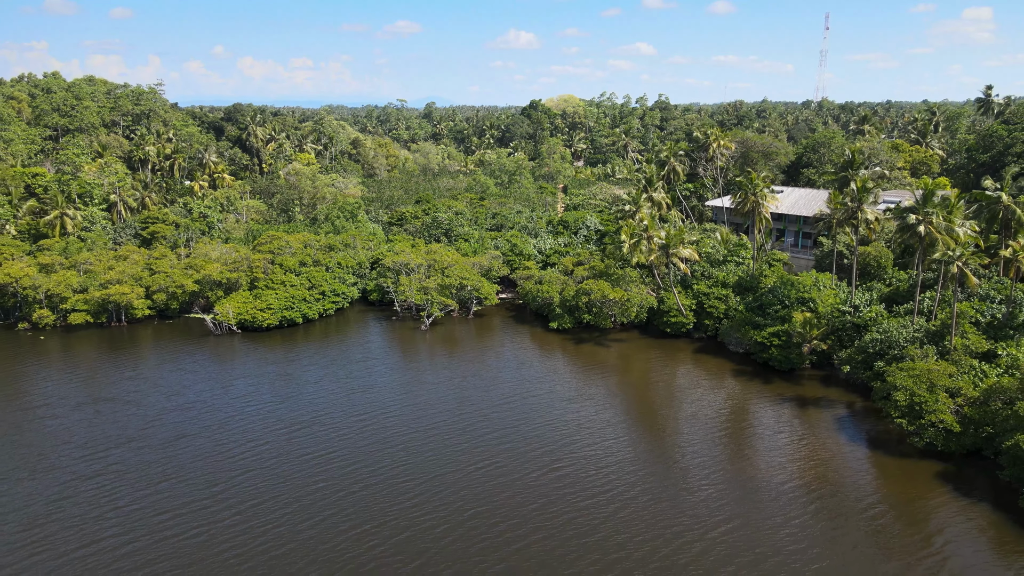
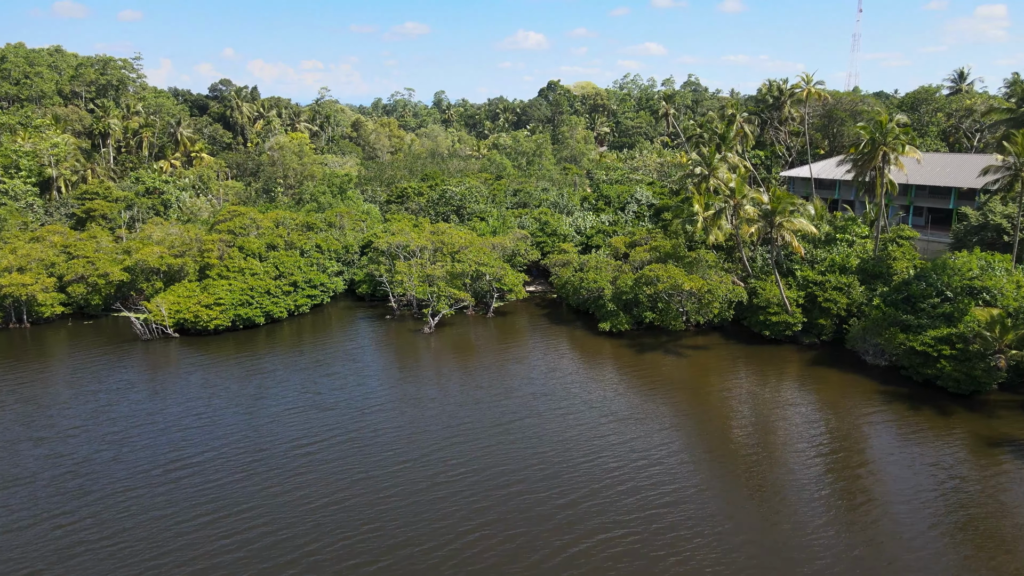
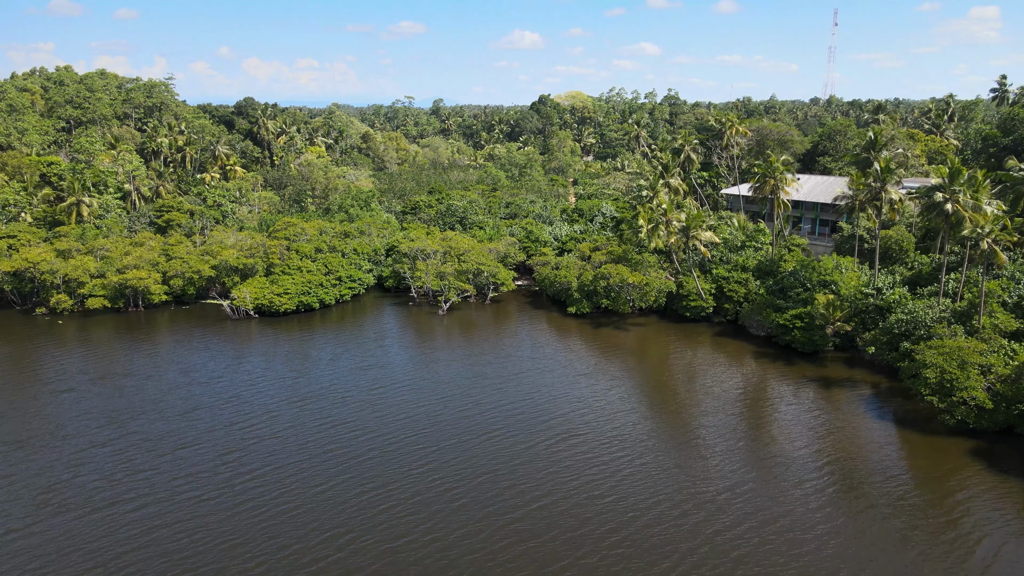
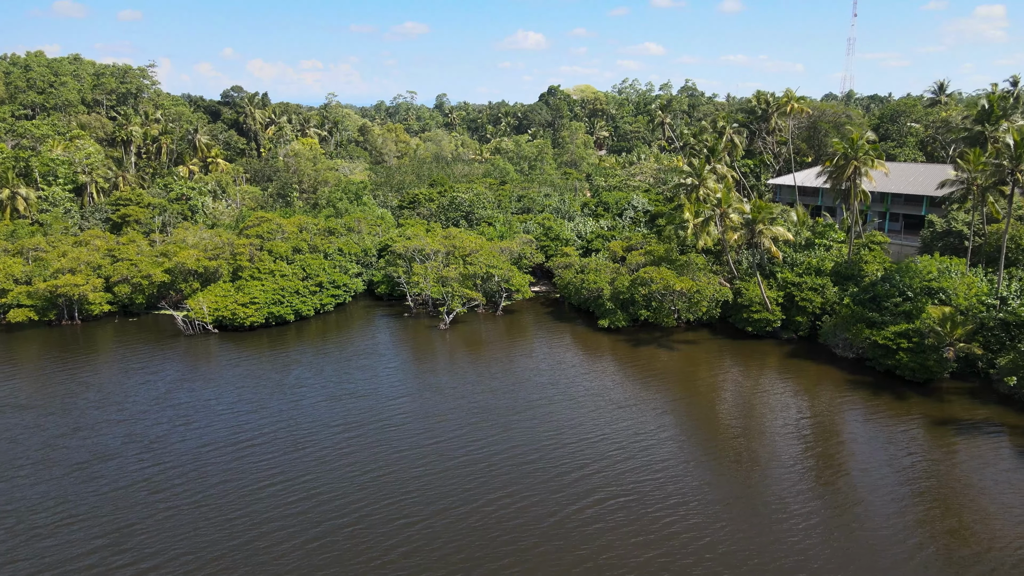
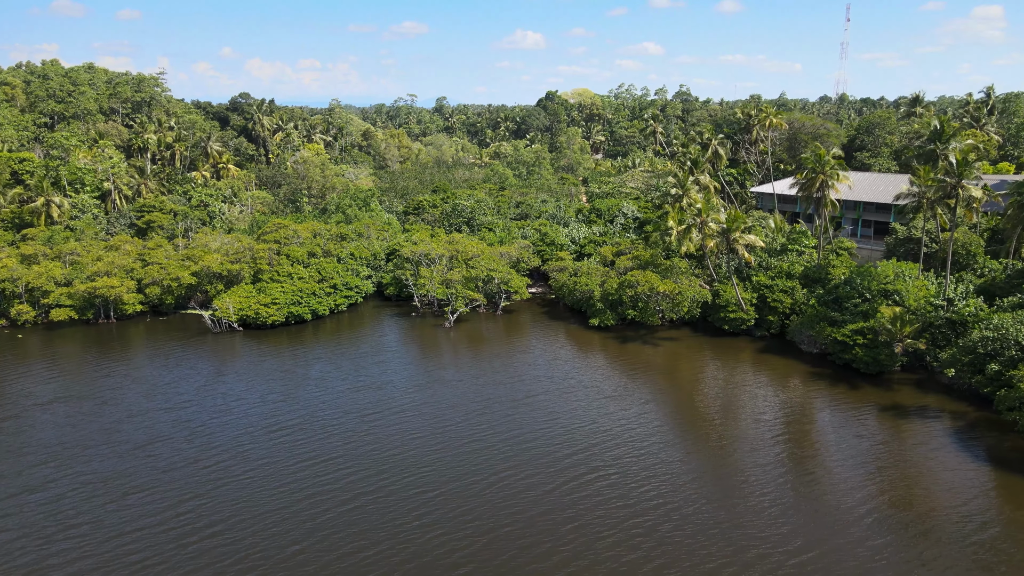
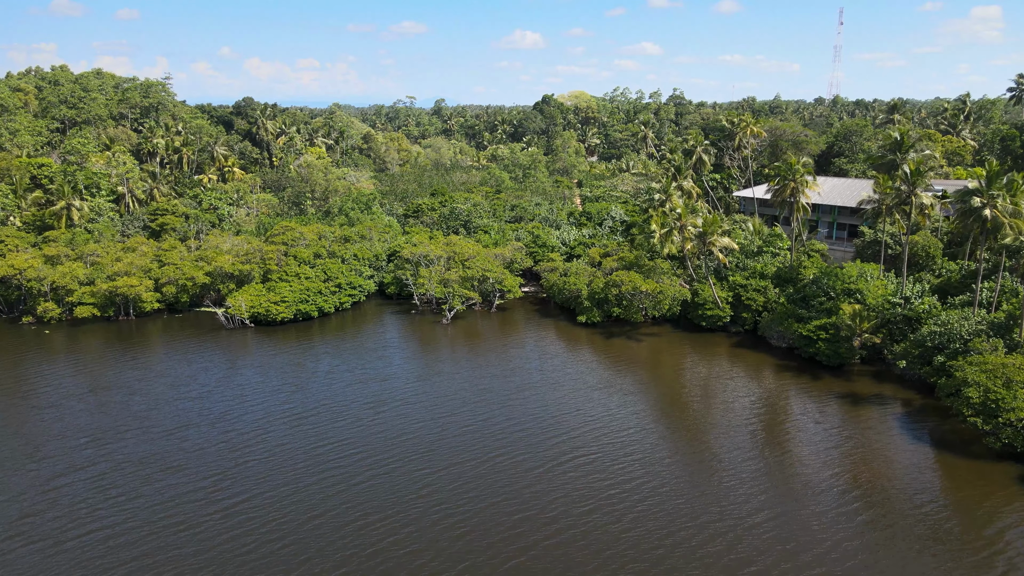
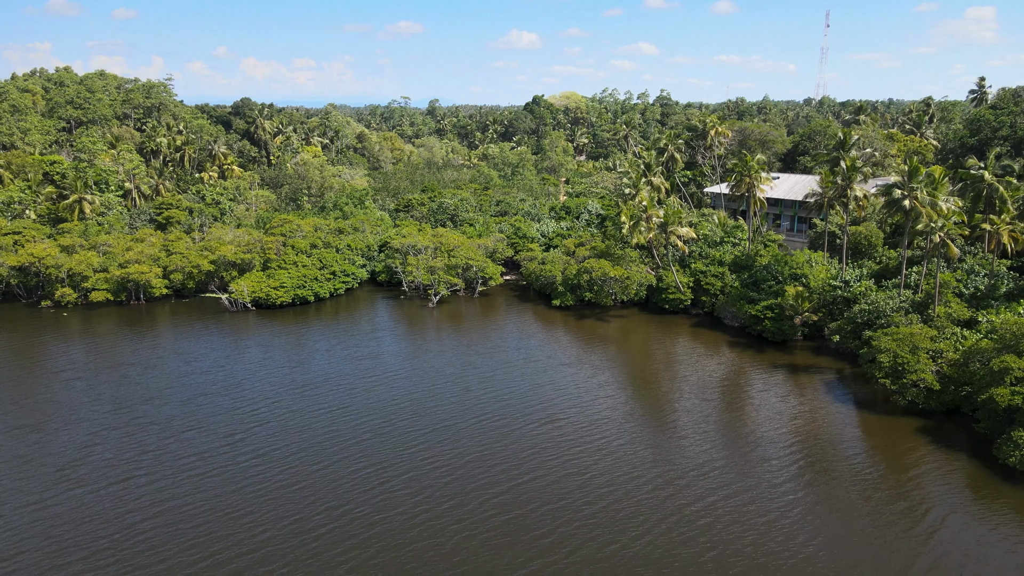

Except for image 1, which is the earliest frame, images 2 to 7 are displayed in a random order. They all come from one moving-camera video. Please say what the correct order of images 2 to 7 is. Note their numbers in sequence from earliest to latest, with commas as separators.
7, 3, 6, 5, 4, 2
